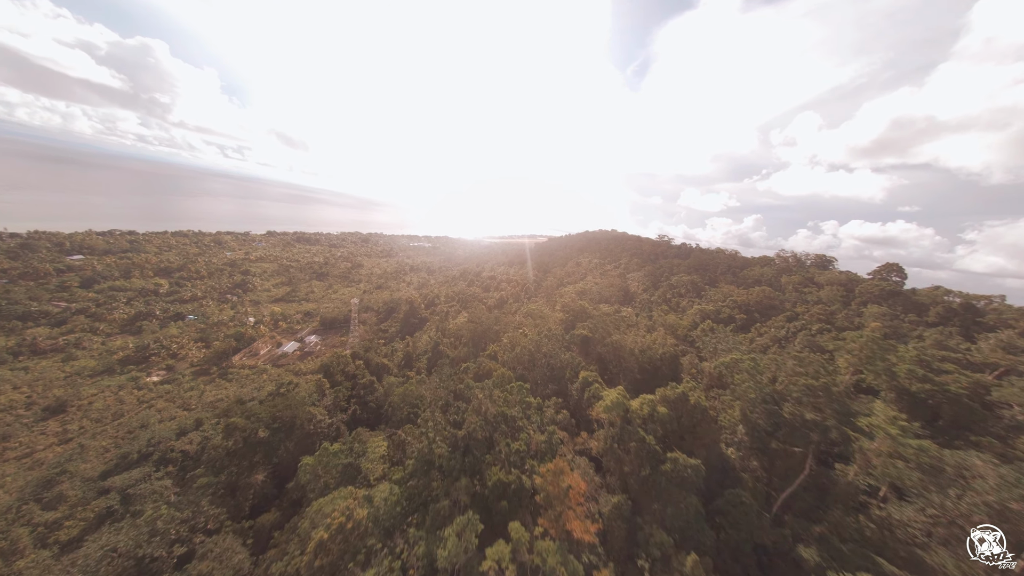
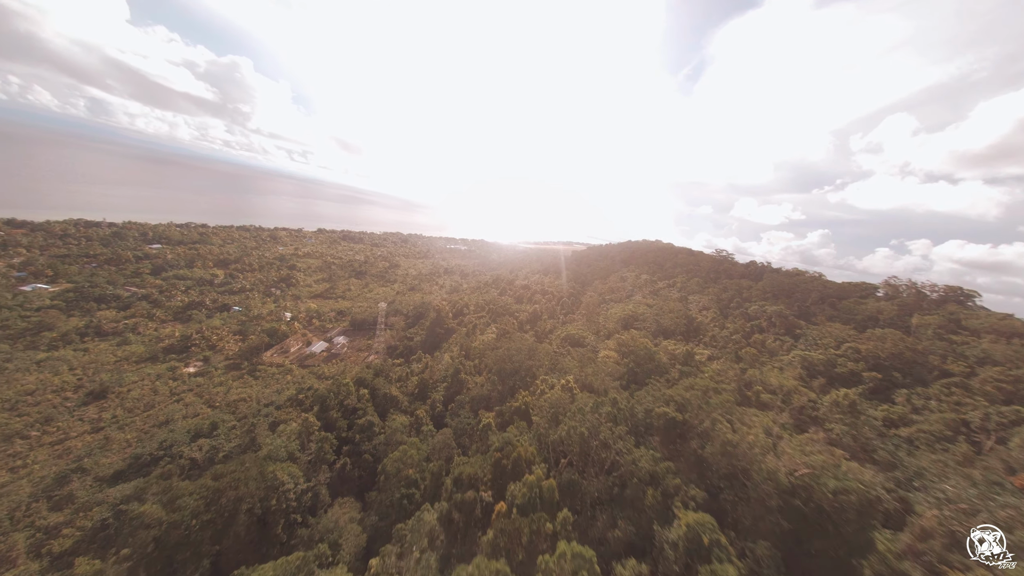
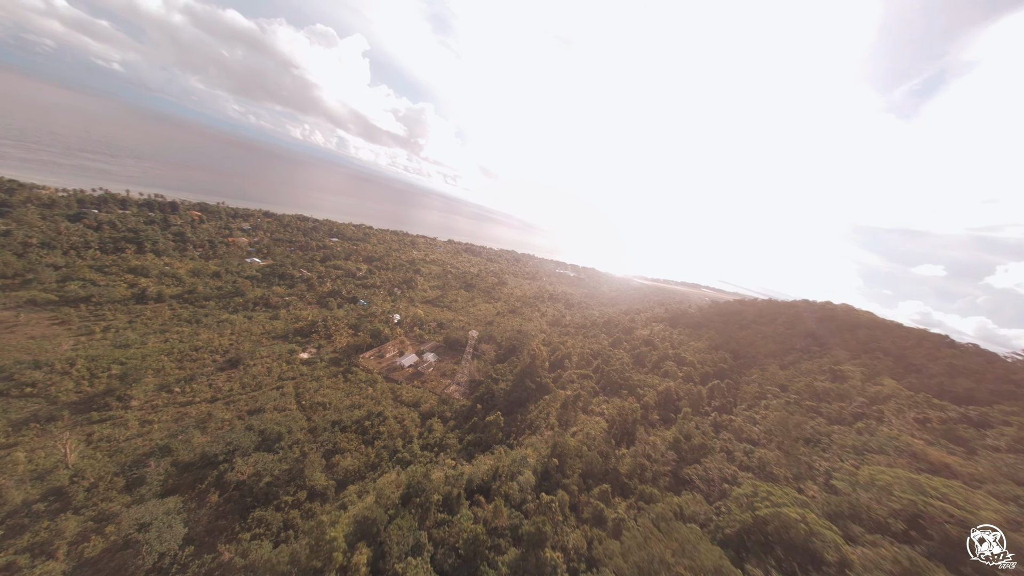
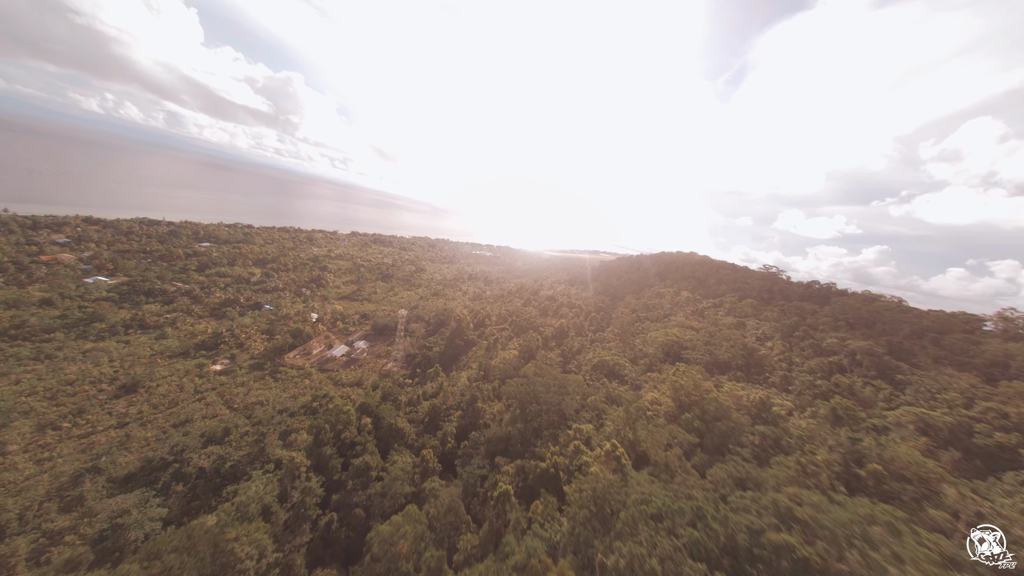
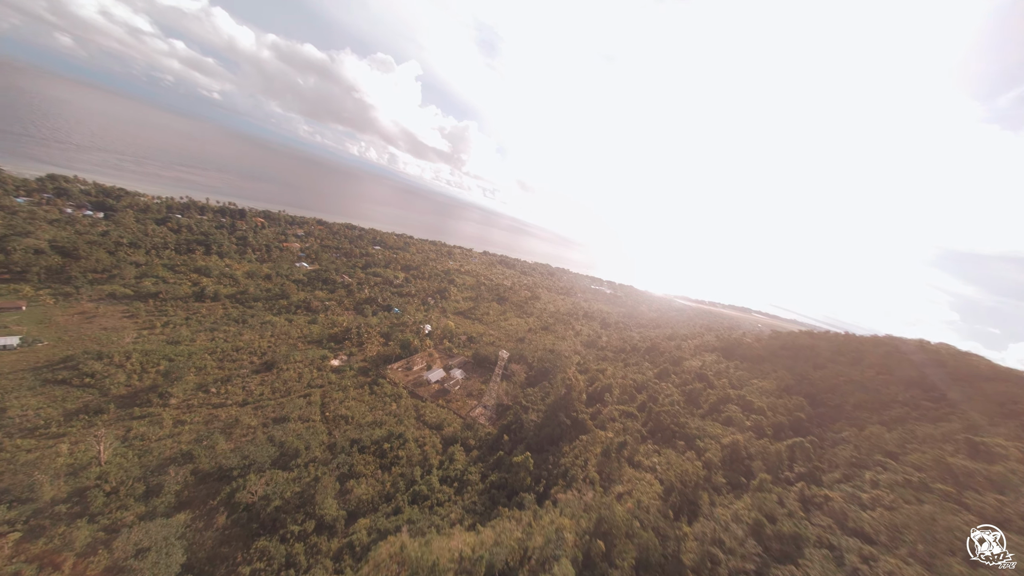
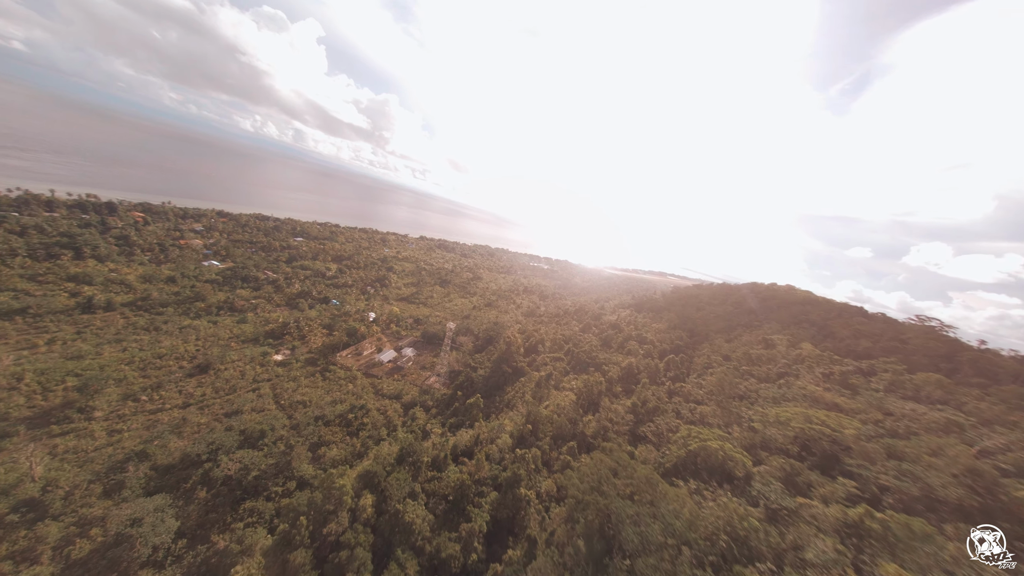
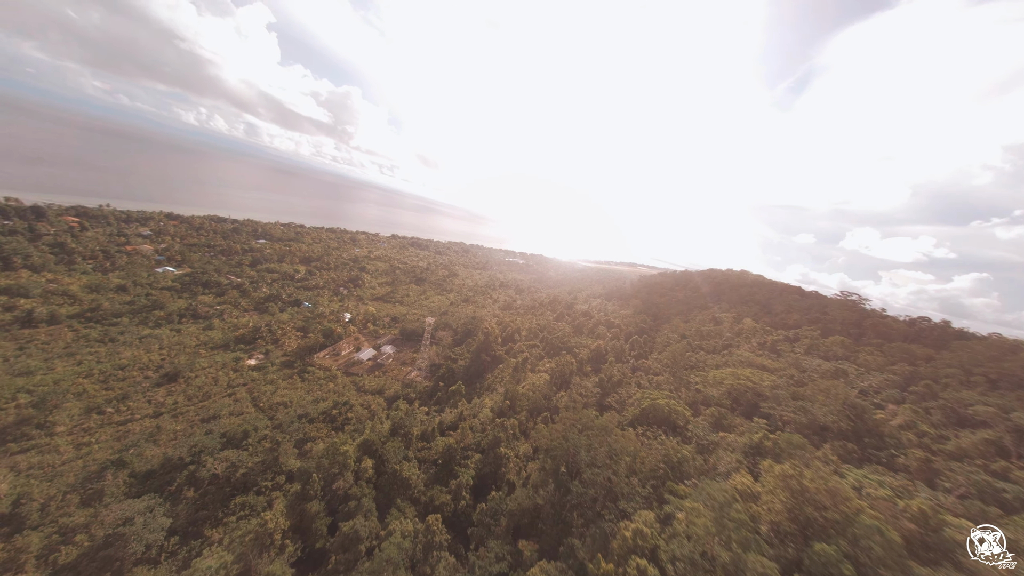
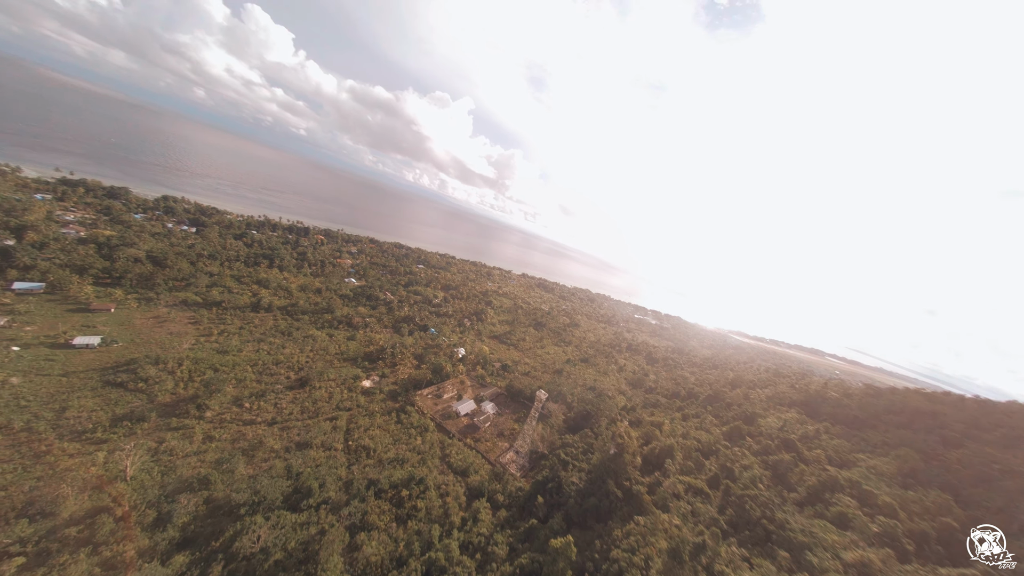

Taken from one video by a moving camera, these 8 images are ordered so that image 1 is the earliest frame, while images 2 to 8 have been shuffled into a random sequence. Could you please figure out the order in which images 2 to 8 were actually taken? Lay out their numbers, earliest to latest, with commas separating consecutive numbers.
2, 4, 7, 6, 3, 5, 8
